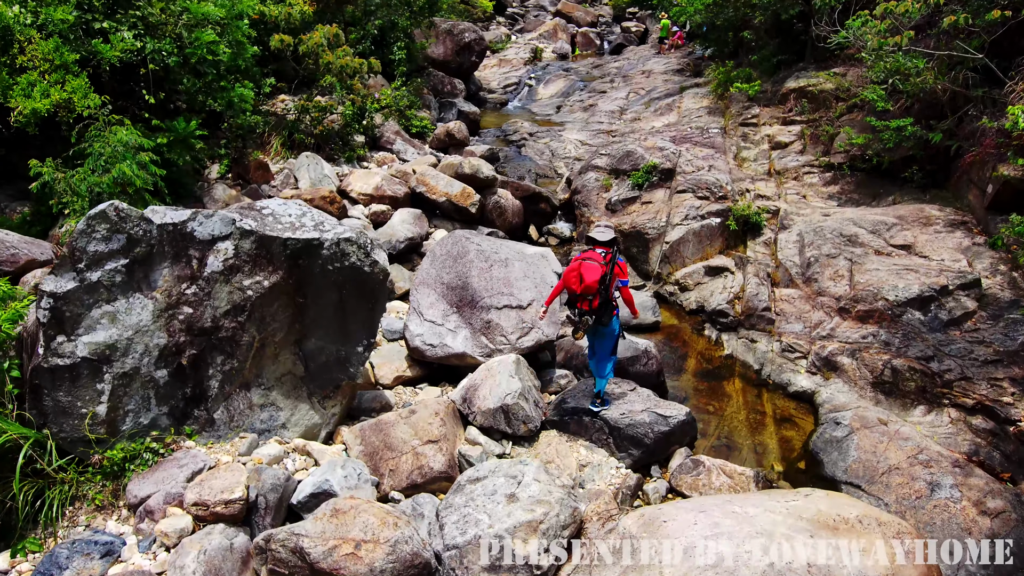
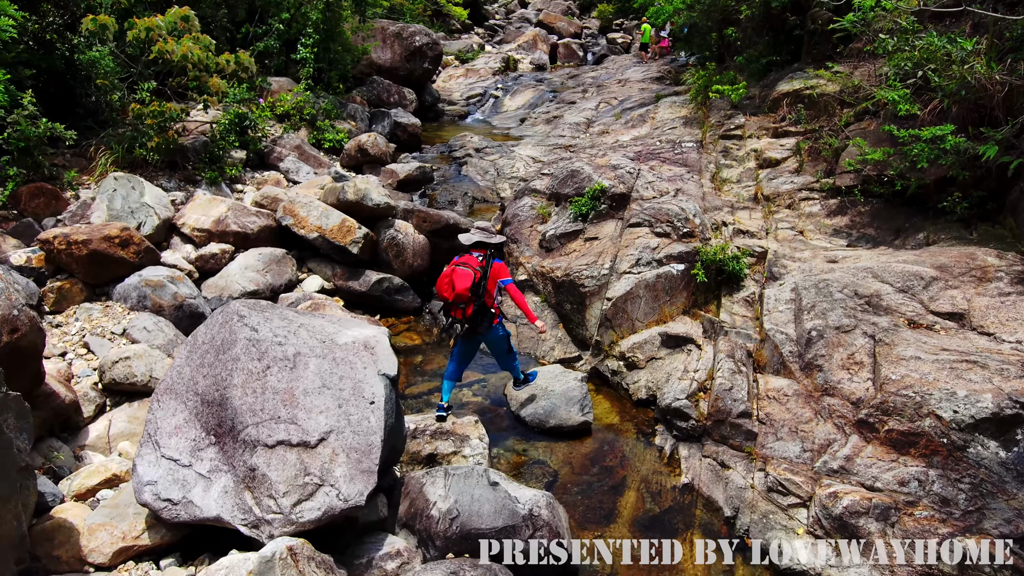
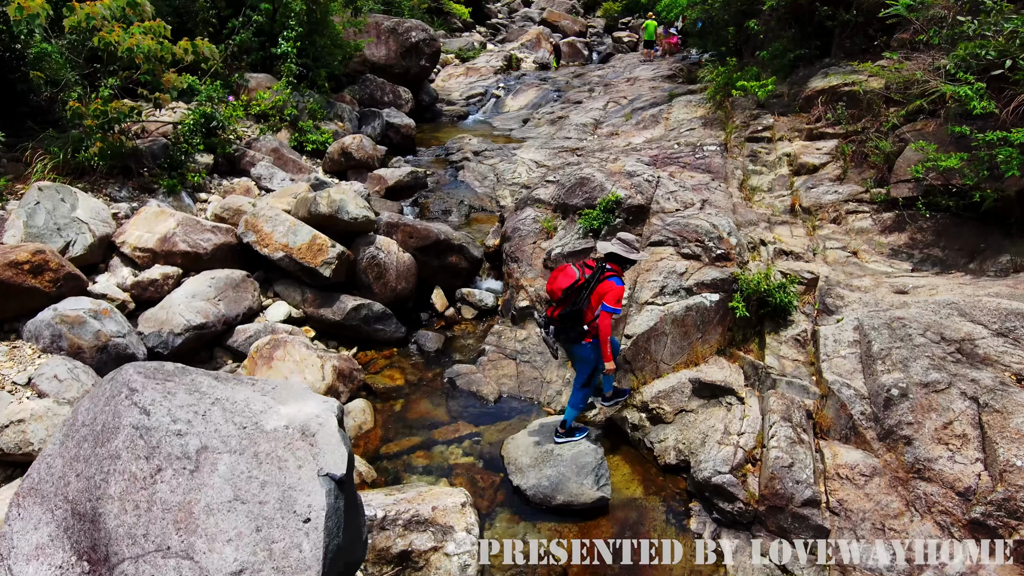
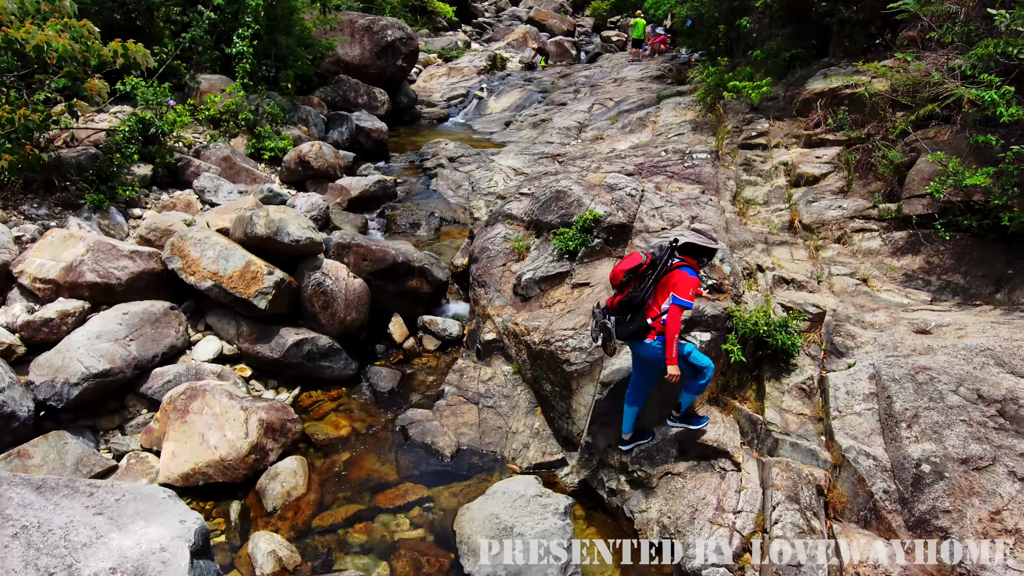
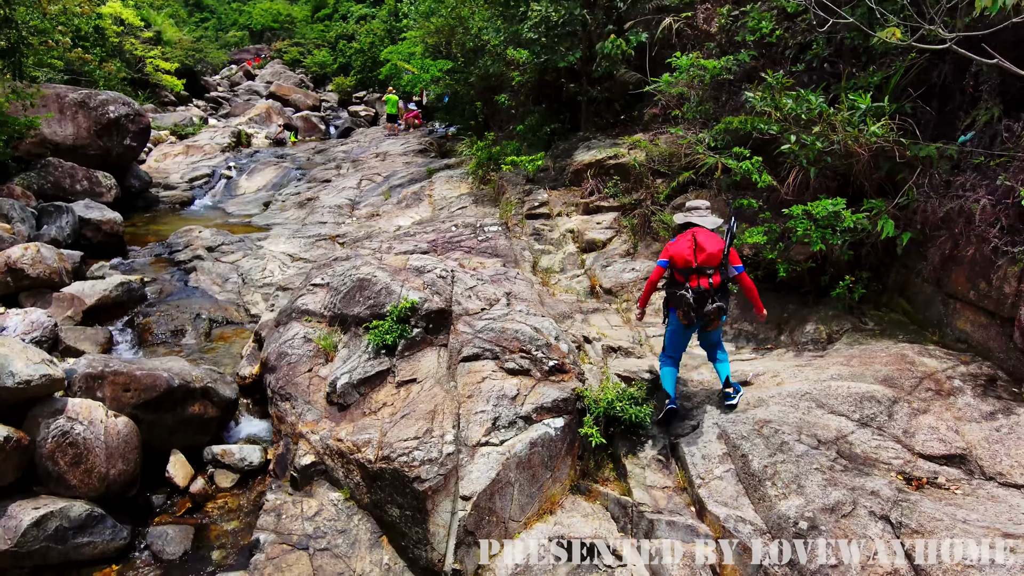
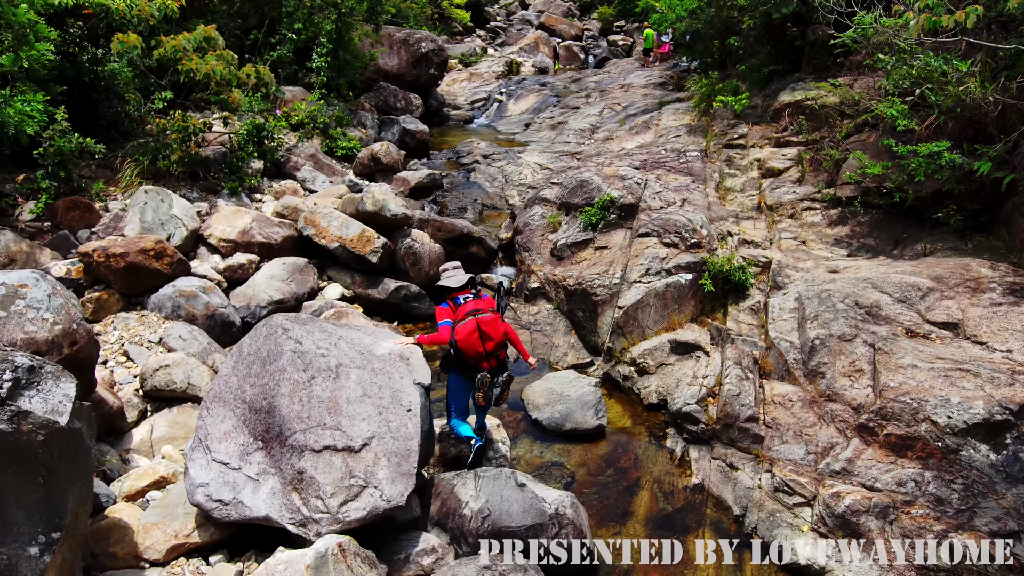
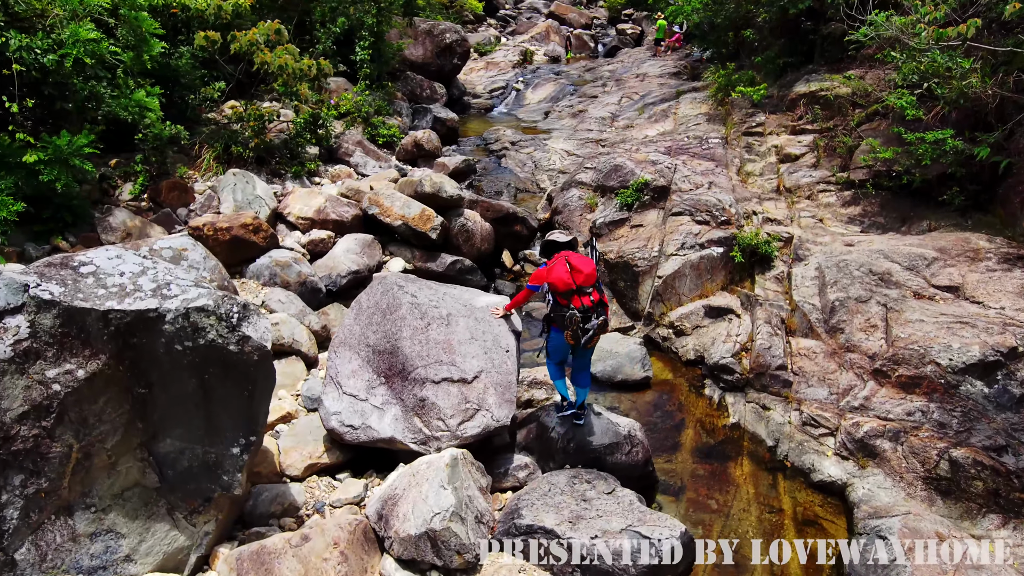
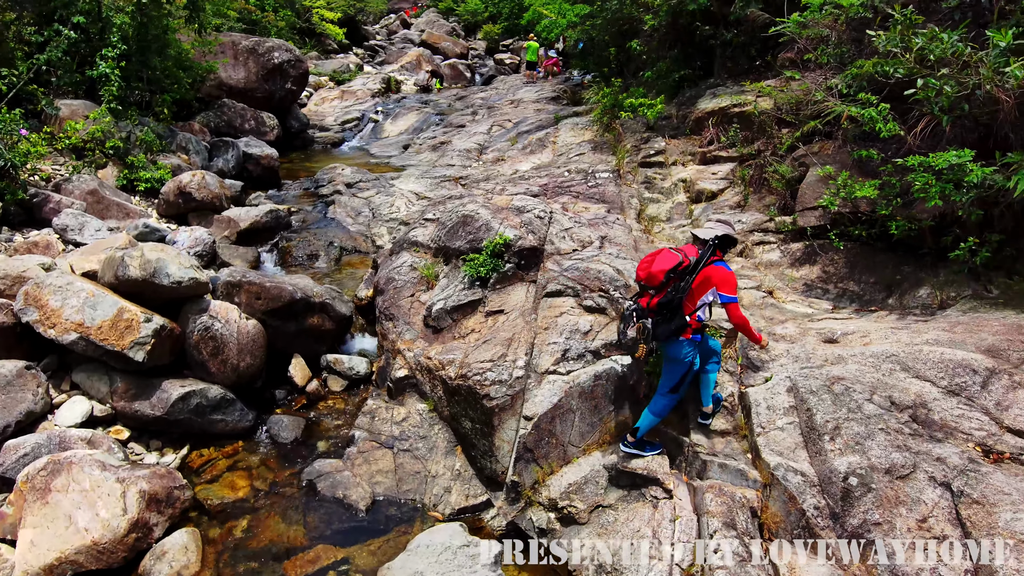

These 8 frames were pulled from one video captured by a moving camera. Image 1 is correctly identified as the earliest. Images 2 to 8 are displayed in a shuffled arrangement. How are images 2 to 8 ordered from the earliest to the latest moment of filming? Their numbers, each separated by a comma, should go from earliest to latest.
7, 6, 2, 3, 4, 8, 5
